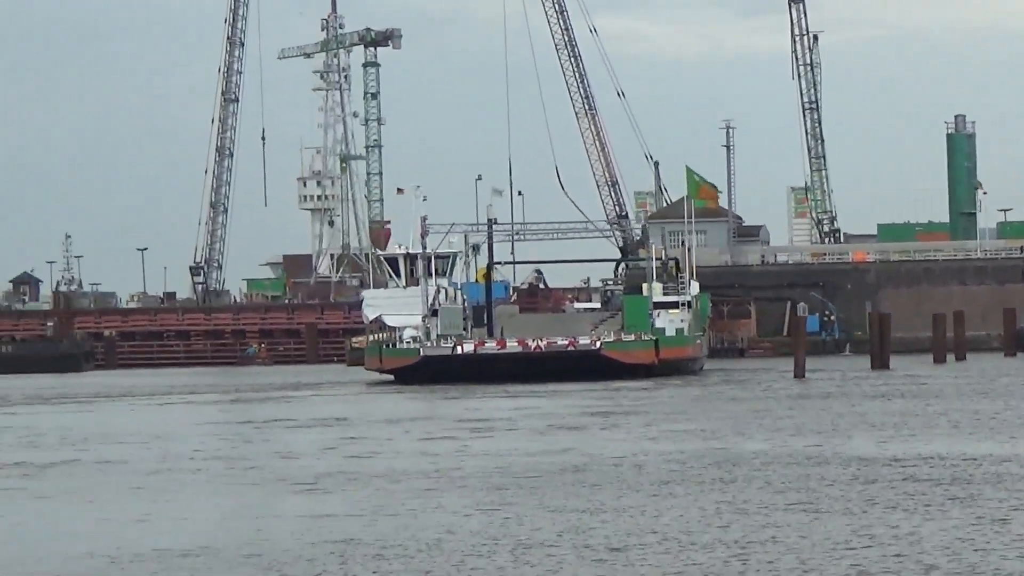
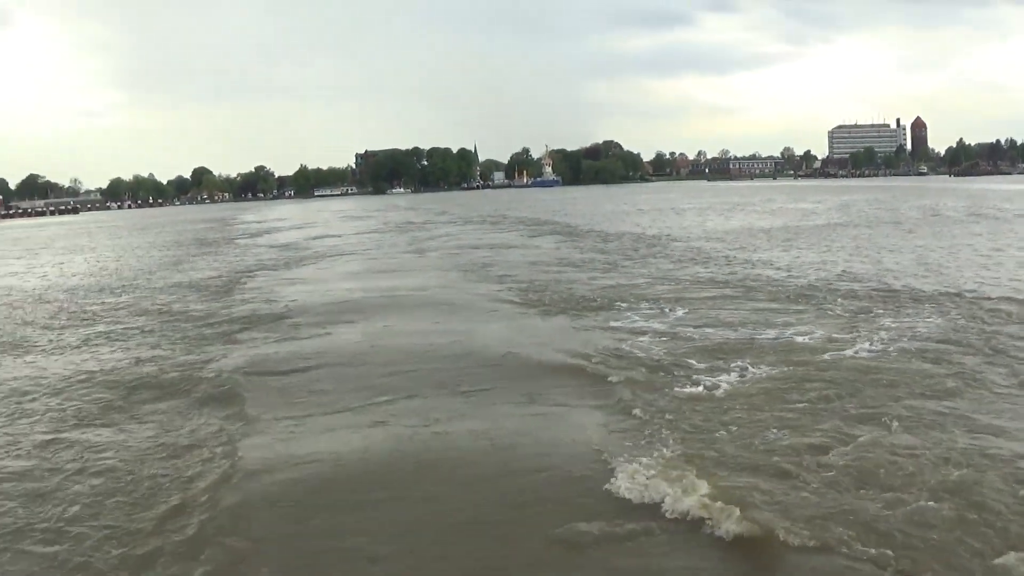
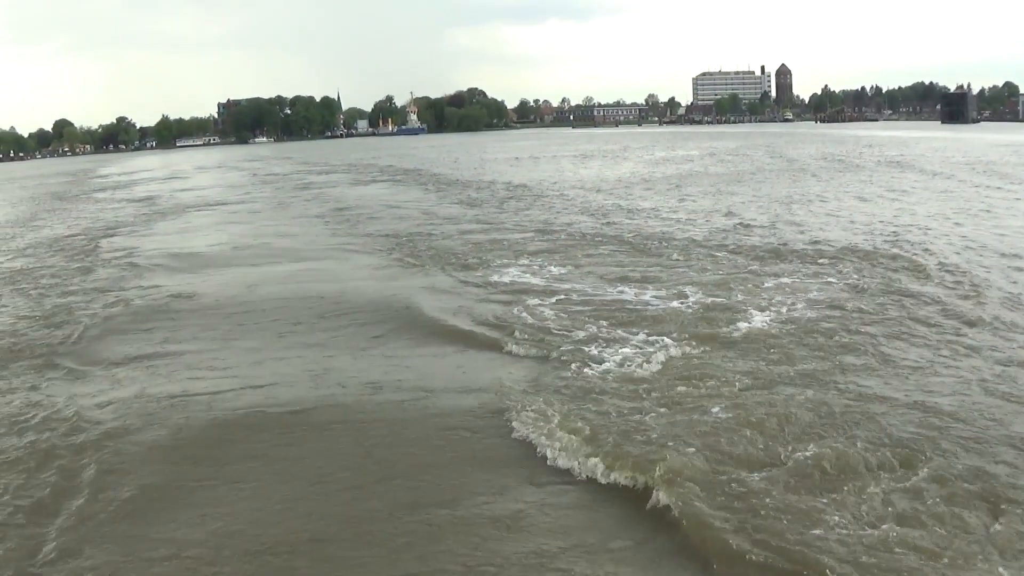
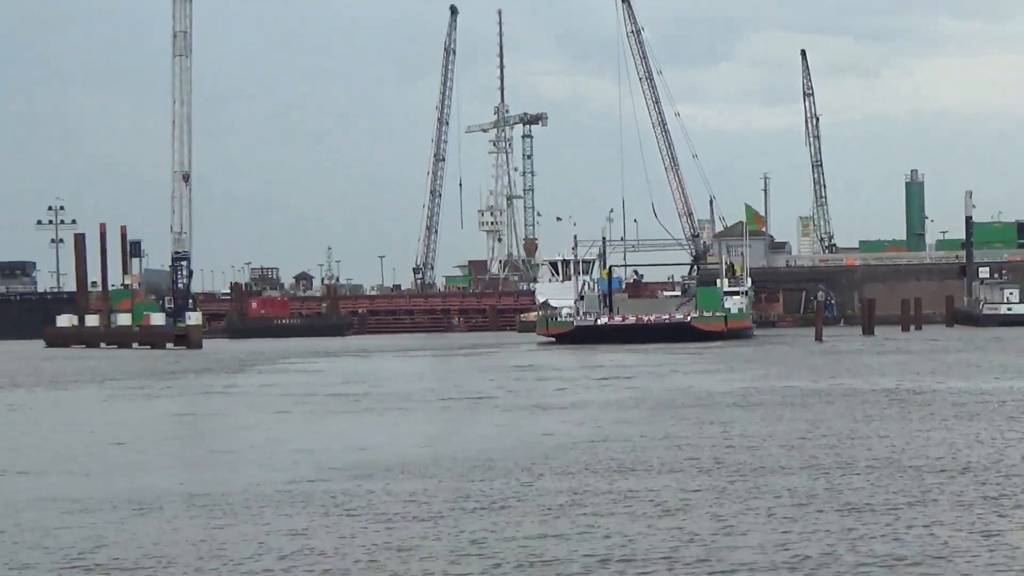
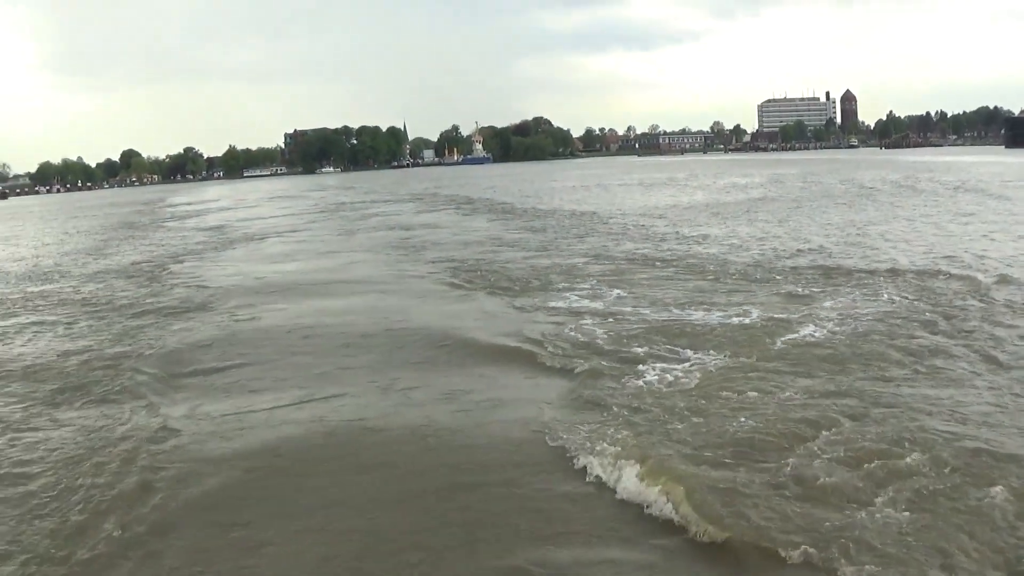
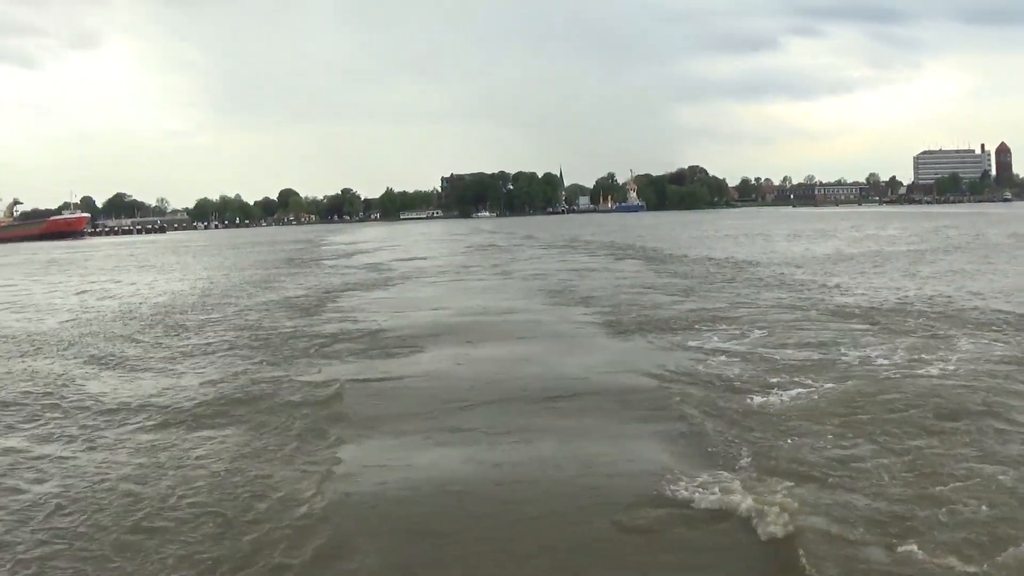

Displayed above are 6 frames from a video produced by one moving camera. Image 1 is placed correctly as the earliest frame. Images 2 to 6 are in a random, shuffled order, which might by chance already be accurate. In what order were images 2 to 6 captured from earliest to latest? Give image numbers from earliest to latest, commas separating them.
4, 3, 5, 2, 6
